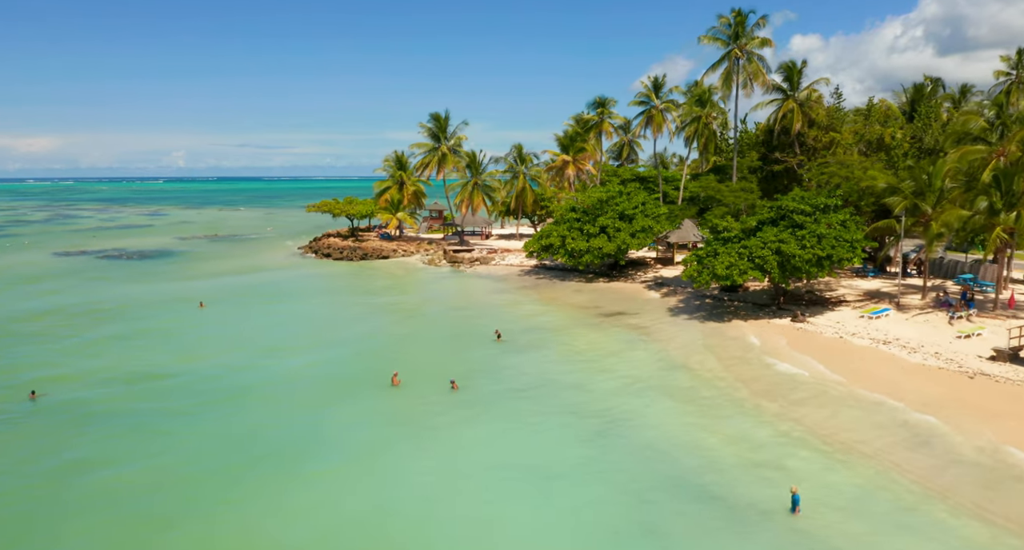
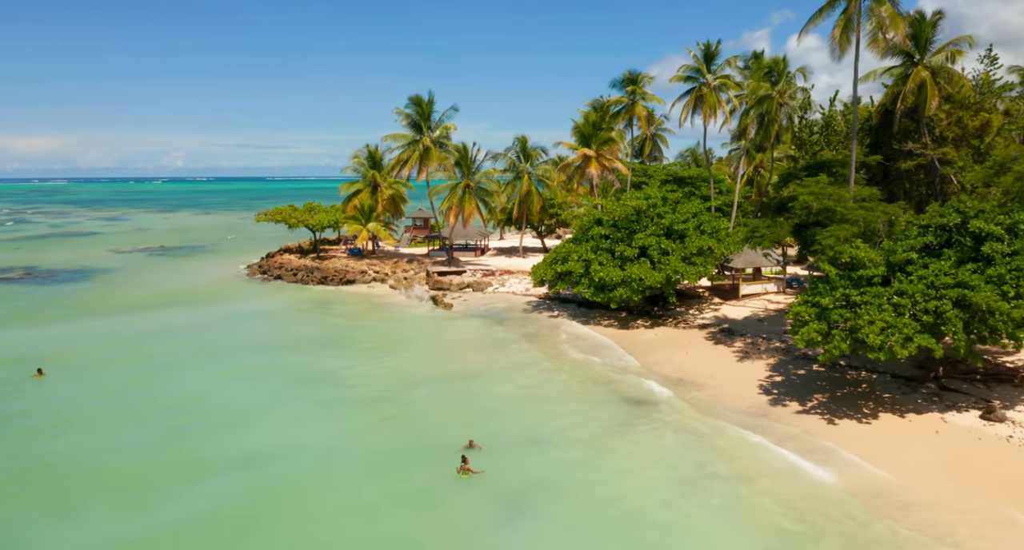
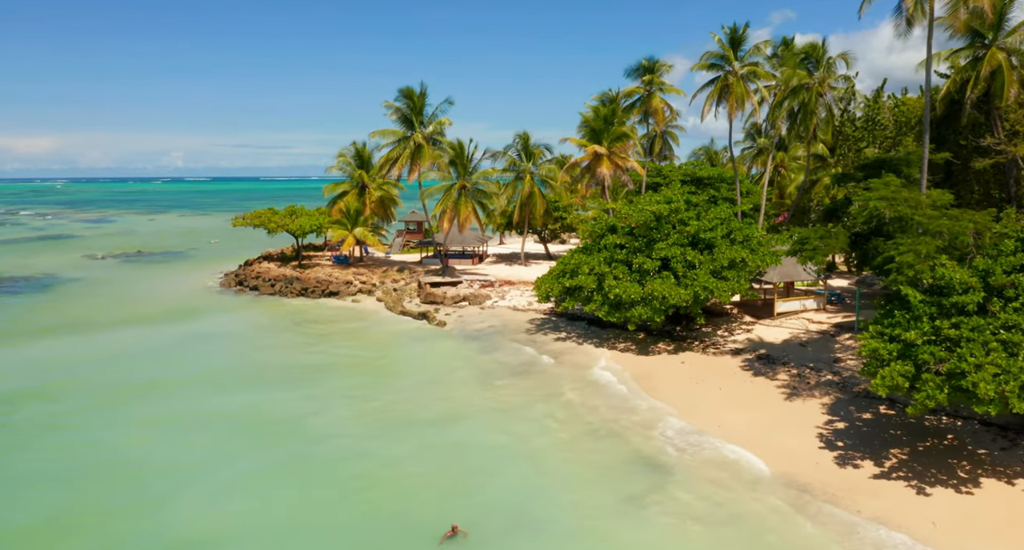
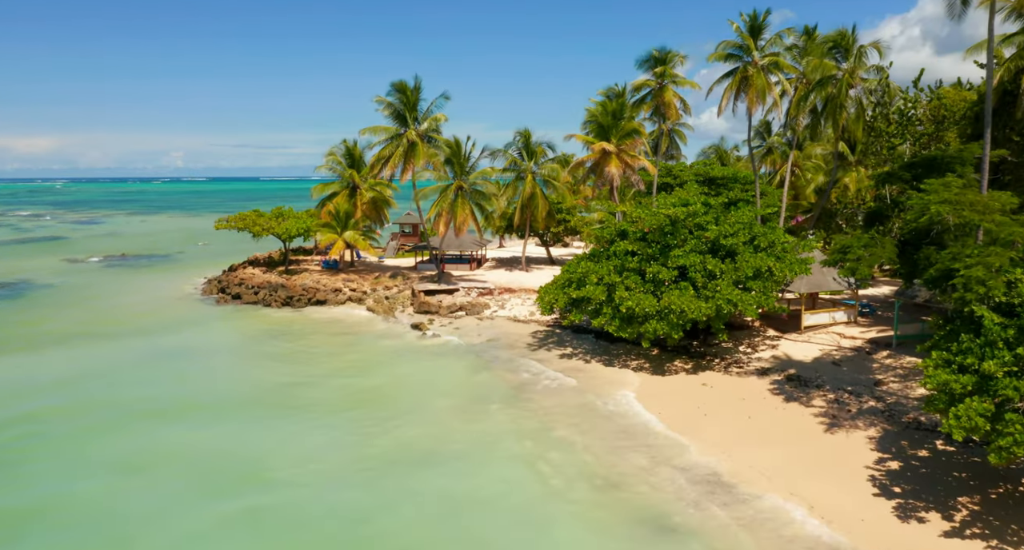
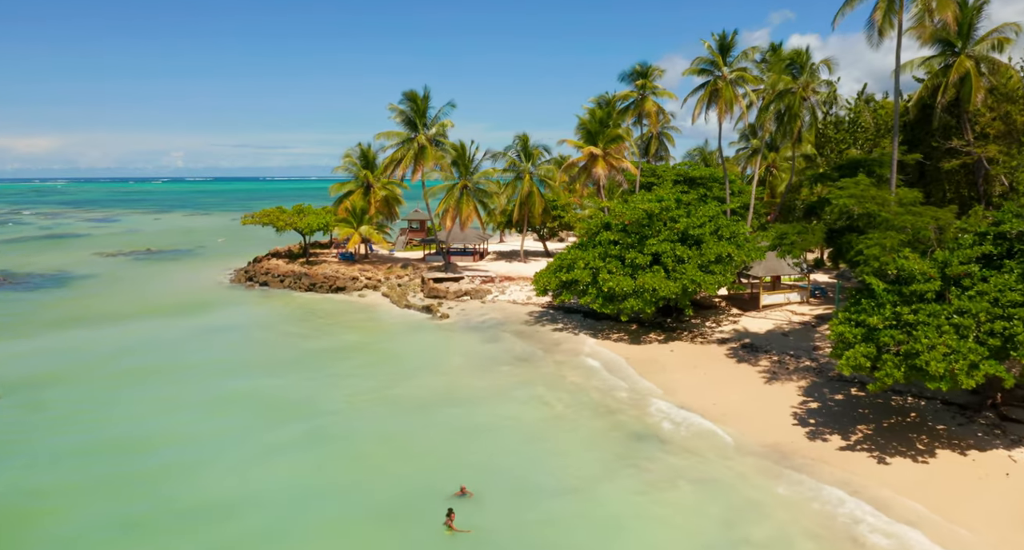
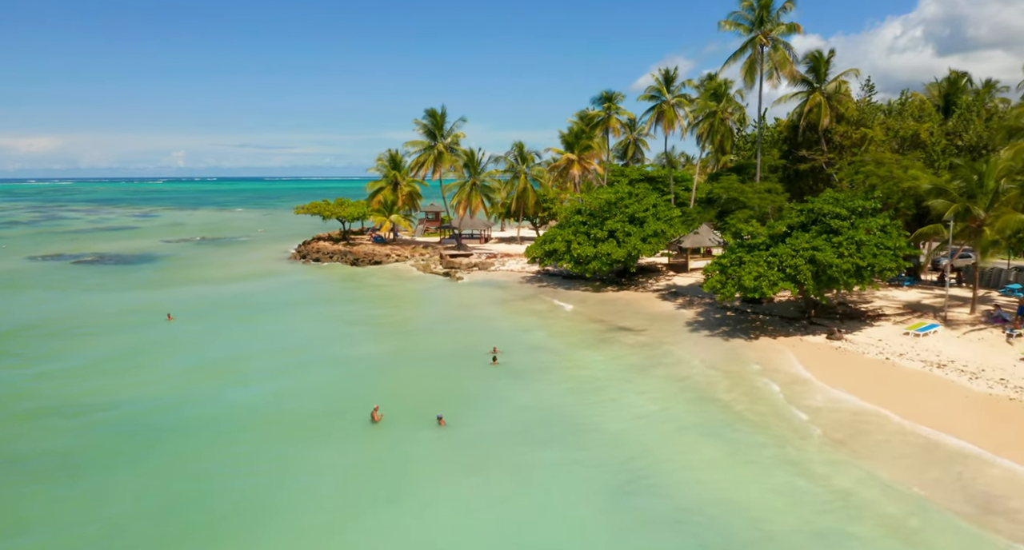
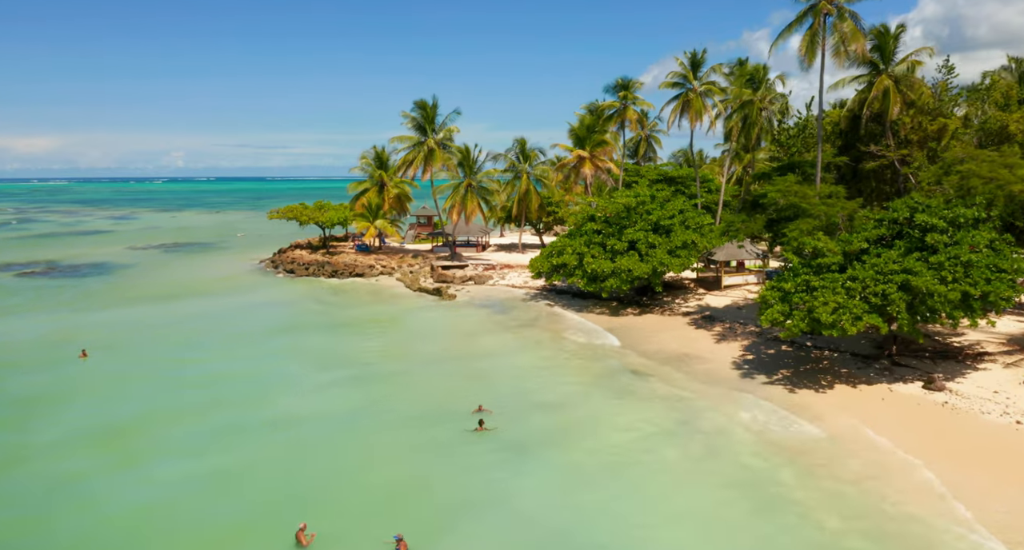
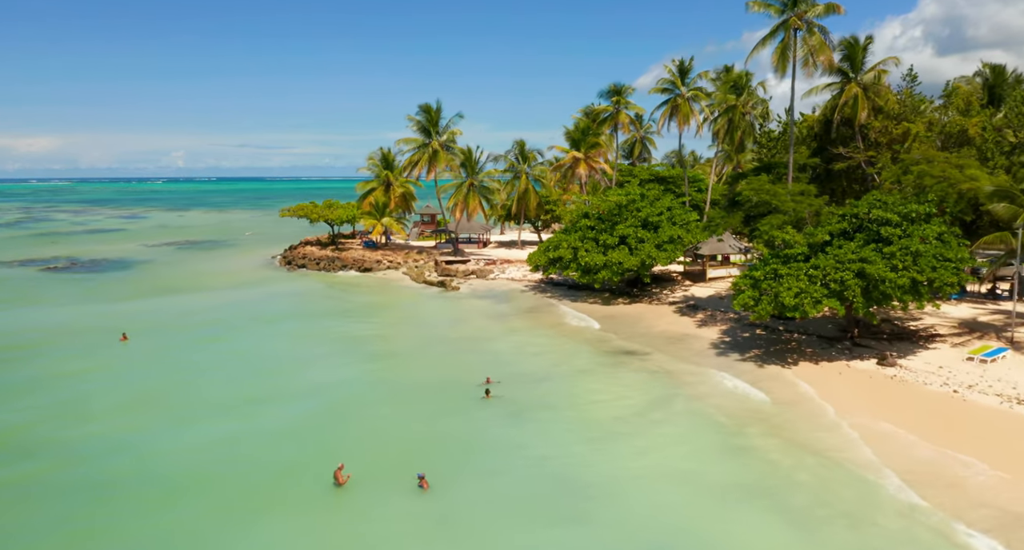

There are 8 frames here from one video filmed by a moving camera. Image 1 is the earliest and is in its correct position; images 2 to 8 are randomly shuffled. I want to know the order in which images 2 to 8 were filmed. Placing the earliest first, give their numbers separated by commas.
6, 8, 7, 2, 5, 3, 4
